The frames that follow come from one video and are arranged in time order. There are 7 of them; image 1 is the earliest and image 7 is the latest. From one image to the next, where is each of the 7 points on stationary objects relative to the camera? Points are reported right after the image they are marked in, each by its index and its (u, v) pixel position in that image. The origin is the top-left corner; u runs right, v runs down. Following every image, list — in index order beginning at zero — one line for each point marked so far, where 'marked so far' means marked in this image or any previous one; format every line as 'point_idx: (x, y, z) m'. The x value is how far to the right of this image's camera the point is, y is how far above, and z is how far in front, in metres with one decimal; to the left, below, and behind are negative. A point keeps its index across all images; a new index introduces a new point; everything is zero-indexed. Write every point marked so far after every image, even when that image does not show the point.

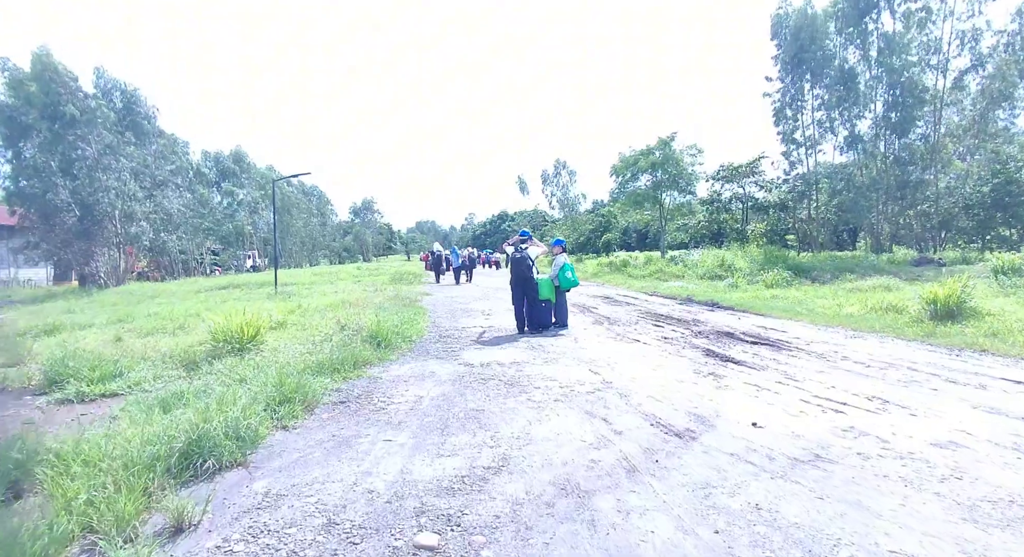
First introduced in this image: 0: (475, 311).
0: (-1.0, -0.8, +14.9) m
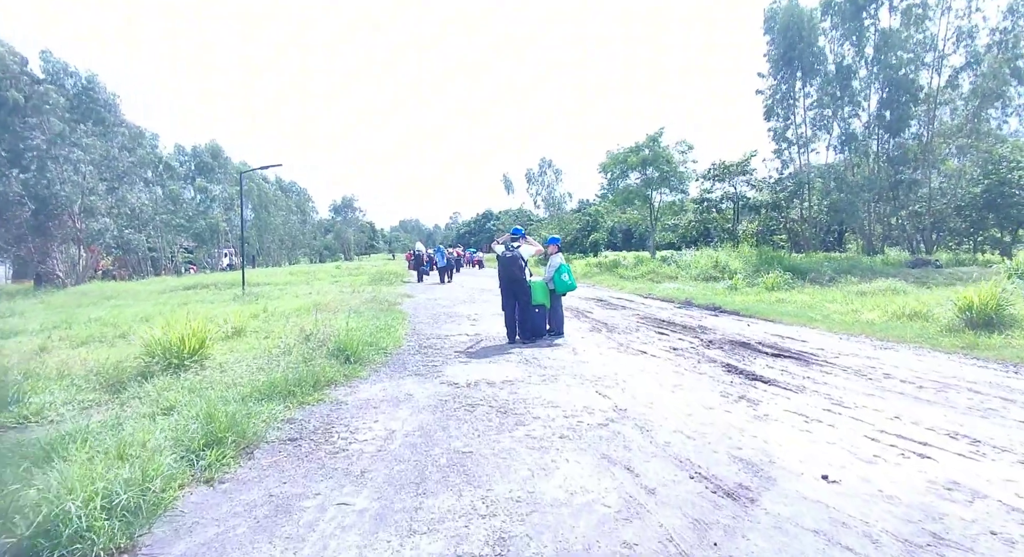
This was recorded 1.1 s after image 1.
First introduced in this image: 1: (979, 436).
0: (-1.2, -0.9, +13.7) m
1: (+3.7, -1.2, +4.5) m
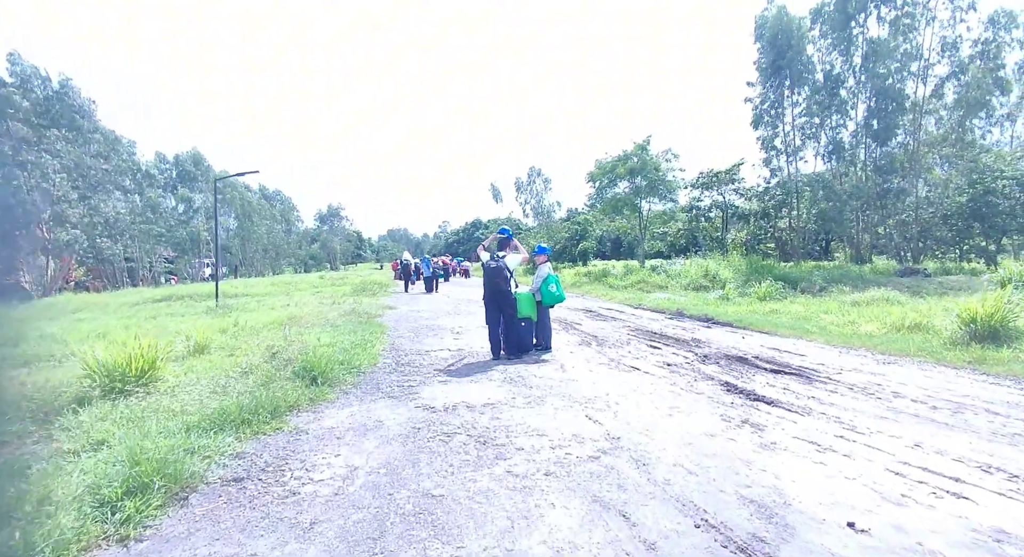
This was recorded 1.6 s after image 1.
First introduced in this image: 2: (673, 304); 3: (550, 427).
0: (-1.6, -1.1, +13.1) m
1: (+3.5, -1.3, +4.0) m
2: (+4.9, -0.8, +17.7) m
3: (+0.4, -1.4, +5.3) m
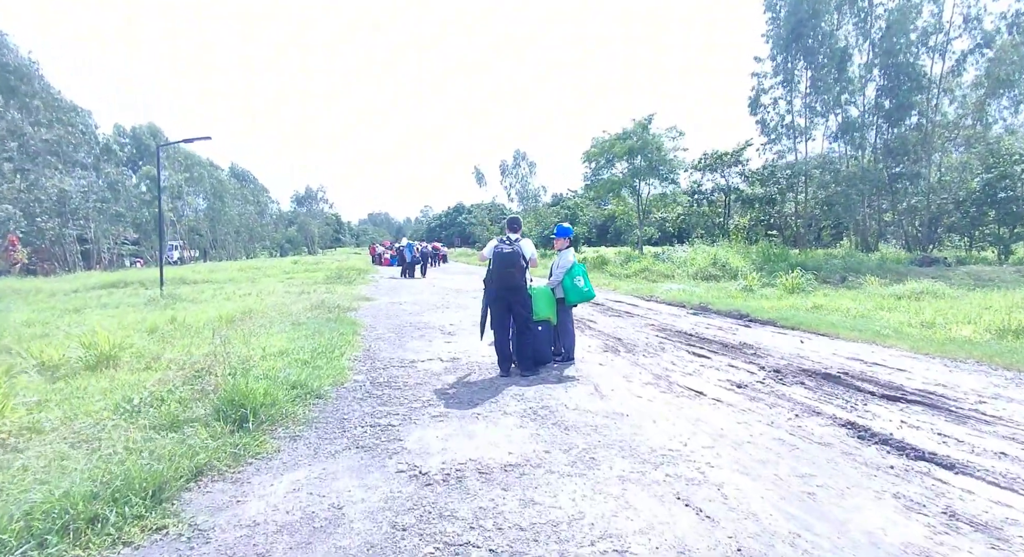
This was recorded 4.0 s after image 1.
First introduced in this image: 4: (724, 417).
0: (-1.5, -0.9, +10.8) m
1: (+3.8, -1.4, +1.9) m
2: (+4.8, -0.5, +15.5) m
3: (+0.6, -1.3, +3.1) m
4: (+1.9, -1.2, +5.2) m
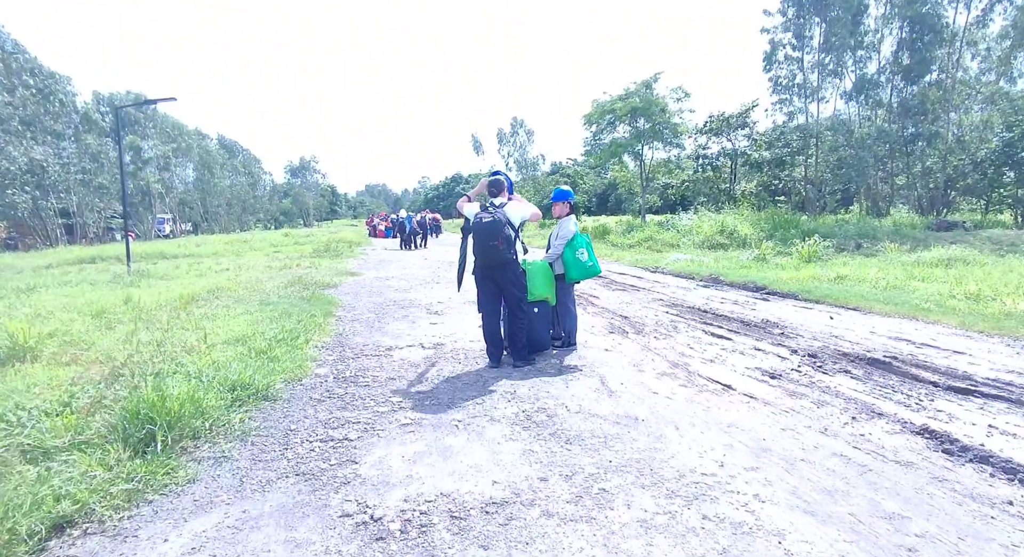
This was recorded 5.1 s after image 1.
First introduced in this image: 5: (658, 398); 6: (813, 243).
0: (-1.6, -0.4, +9.8) m
1: (+3.8, -1.3, +0.9) m
2: (+4.7, +0.2, +14.5) m
3: (+0.6, -1.2, +2.1) m
4: (+1.8, -1.0, +4.2) m
5: (+1.2, -1.0, +4.8) m
6: (+8.5, +1.0, +16.4) m
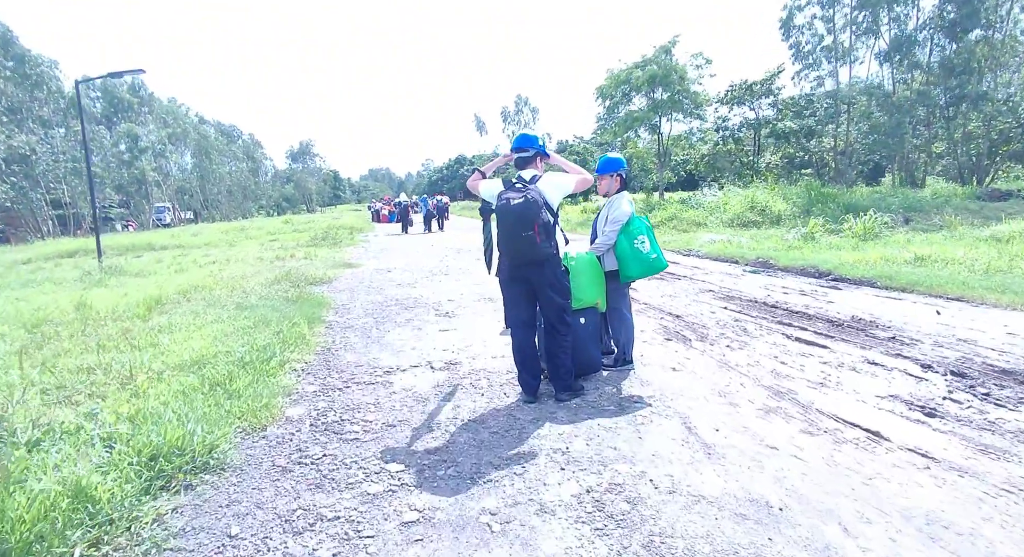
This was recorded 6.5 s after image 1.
0: (-1.3, -0.4, +8.2) m
1: (+4.0, -1.4, -0.7) m
2: (+5.1, +0.6, +12.8) m
3: (+0.8, -1.4, +0.5) m
4: (+2.1, -1.1, +2.6) m
5: (+1.5, -1.0, +3.2) m
6: (+8.9, +1.6, +14.7) m
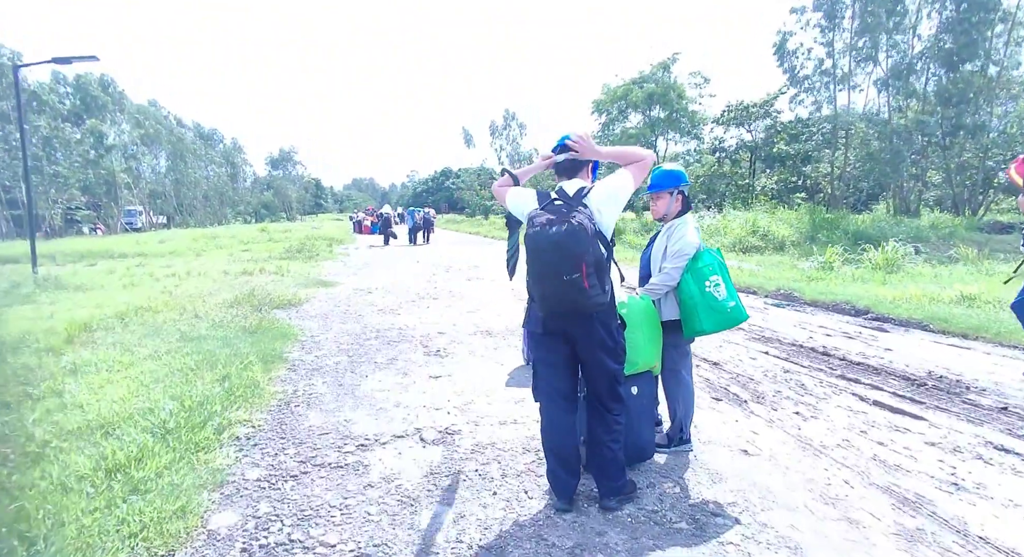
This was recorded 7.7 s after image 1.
0: (-1.3, -0.7, +6.9) m
1: (+4.3, -1.7, -1.8) m
2: (+5.0, 0.0, +11.7) m
3: (+1.1, -1.6, -0.7) m
4: (+2.3, -1.4, +1.4) m
5: (+1.7, -1.3, +2.0) m
6: (+8.8, +0.7, +13.8) m
